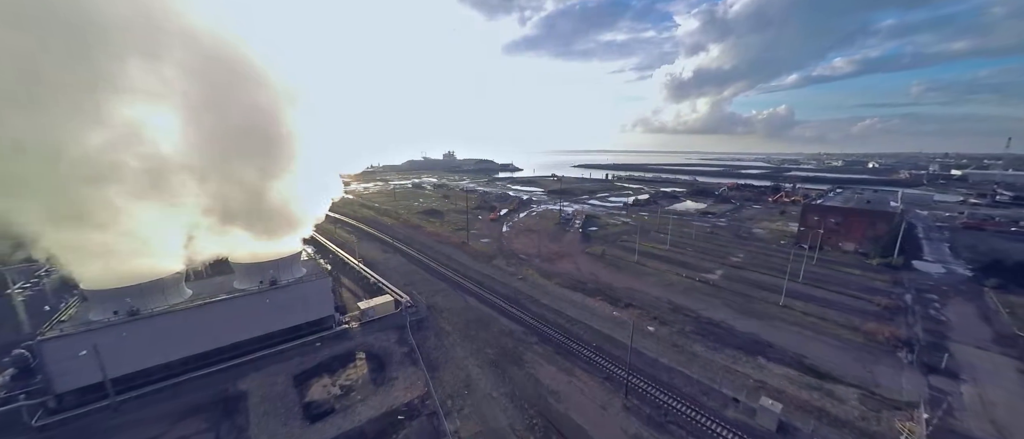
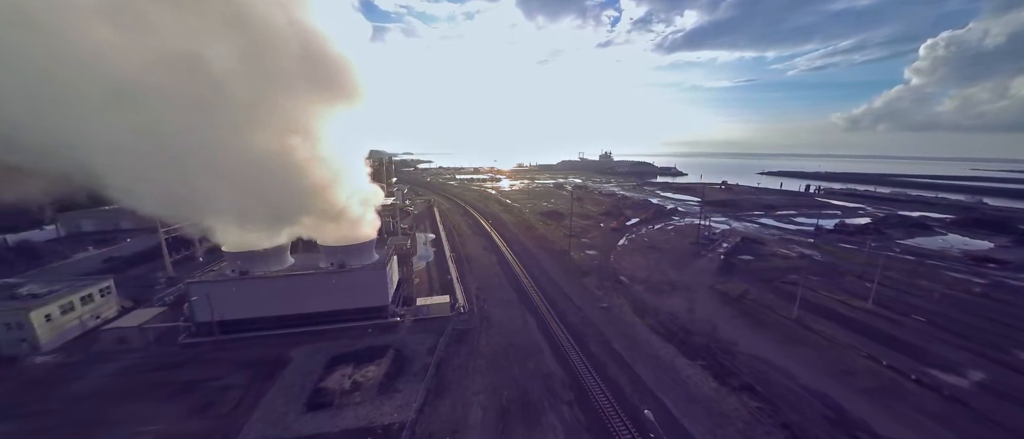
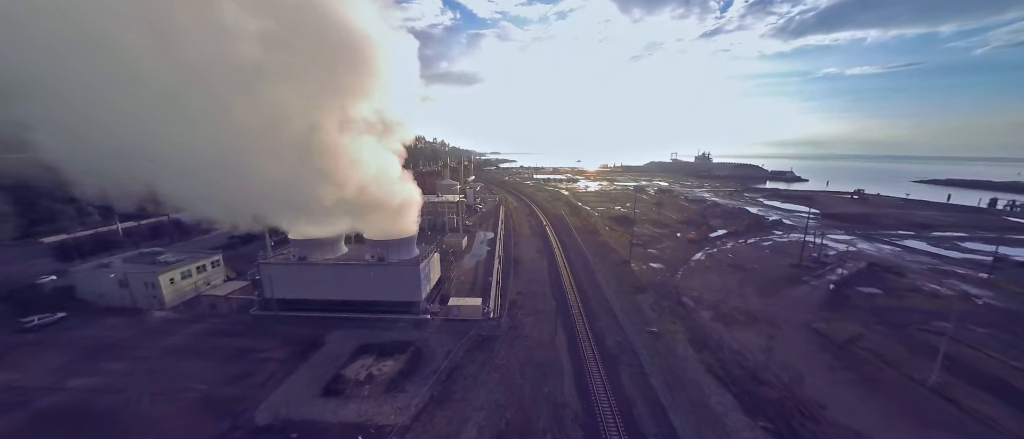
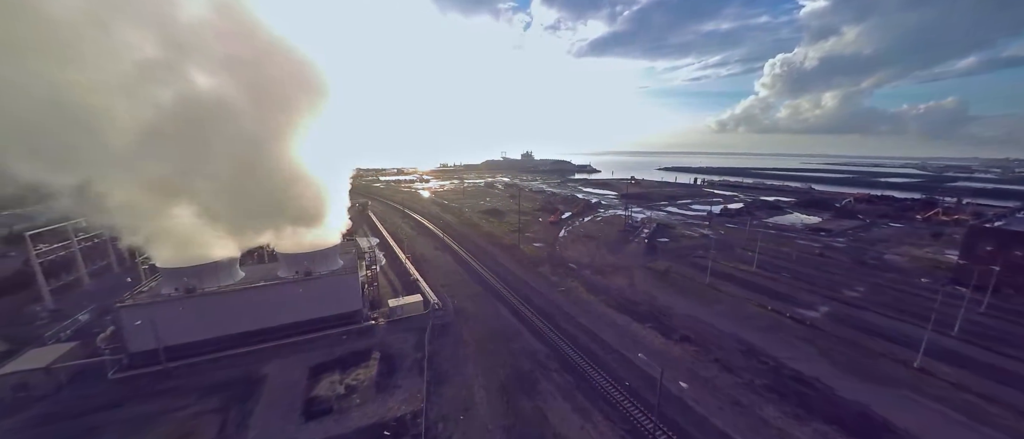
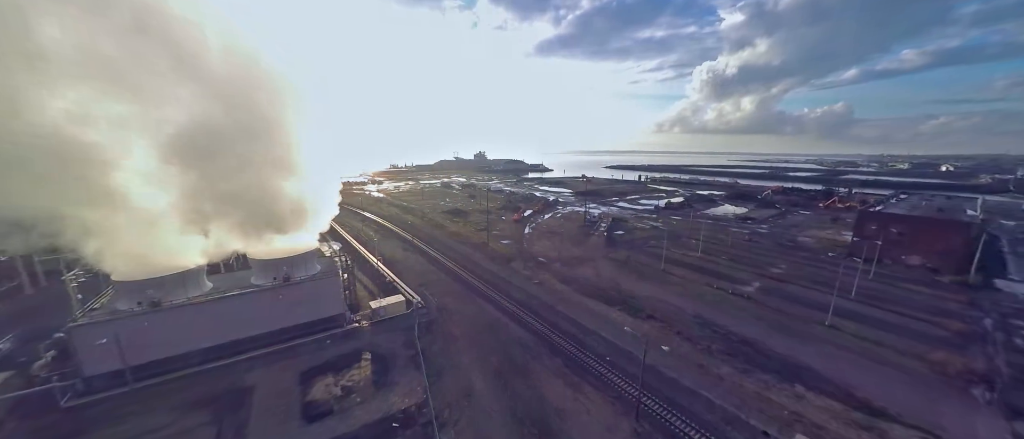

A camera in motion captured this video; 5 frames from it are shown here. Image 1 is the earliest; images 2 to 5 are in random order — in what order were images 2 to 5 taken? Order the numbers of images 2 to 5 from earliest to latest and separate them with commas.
5, 4, 2, 3
